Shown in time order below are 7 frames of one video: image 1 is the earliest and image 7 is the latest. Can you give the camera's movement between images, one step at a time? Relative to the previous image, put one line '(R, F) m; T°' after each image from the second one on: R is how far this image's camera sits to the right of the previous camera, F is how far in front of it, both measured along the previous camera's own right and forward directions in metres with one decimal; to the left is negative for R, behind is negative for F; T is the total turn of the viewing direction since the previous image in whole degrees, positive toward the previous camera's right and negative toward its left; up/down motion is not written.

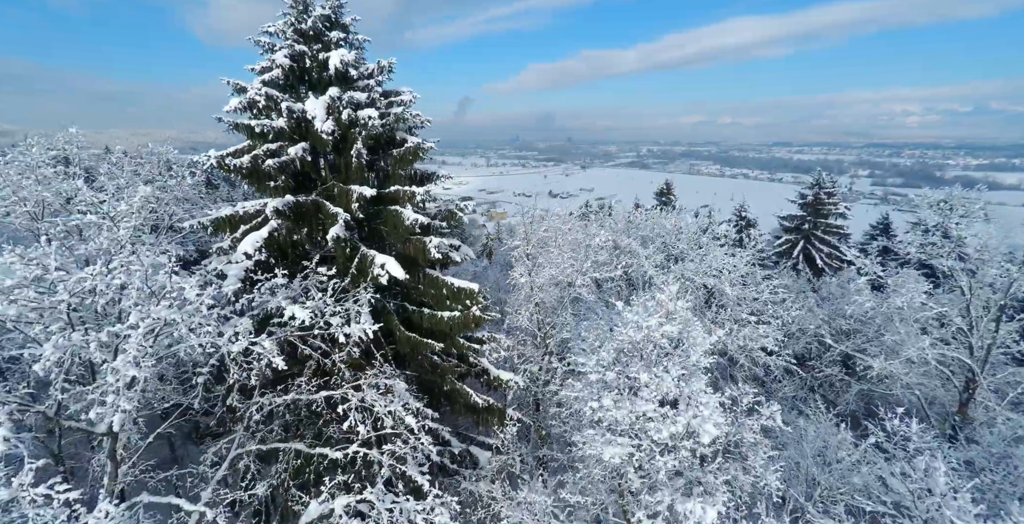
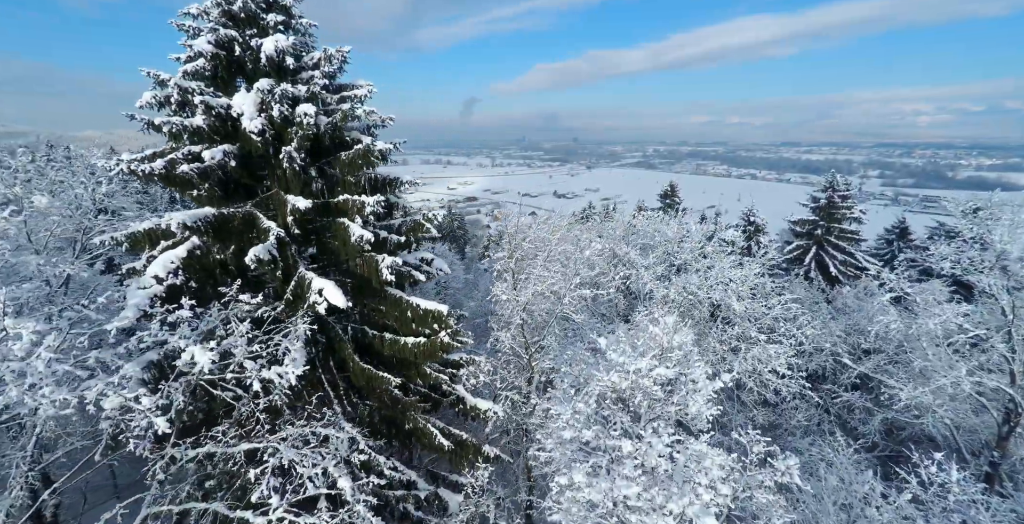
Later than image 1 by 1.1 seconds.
(+0.7, +1.6) m; -1°
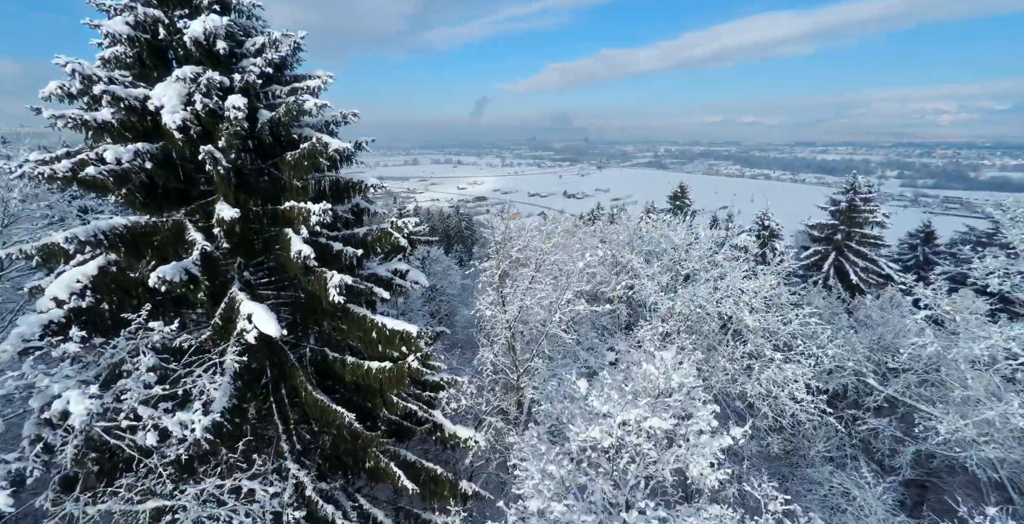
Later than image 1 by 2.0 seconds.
(+0.6, +1.4) m; -1°
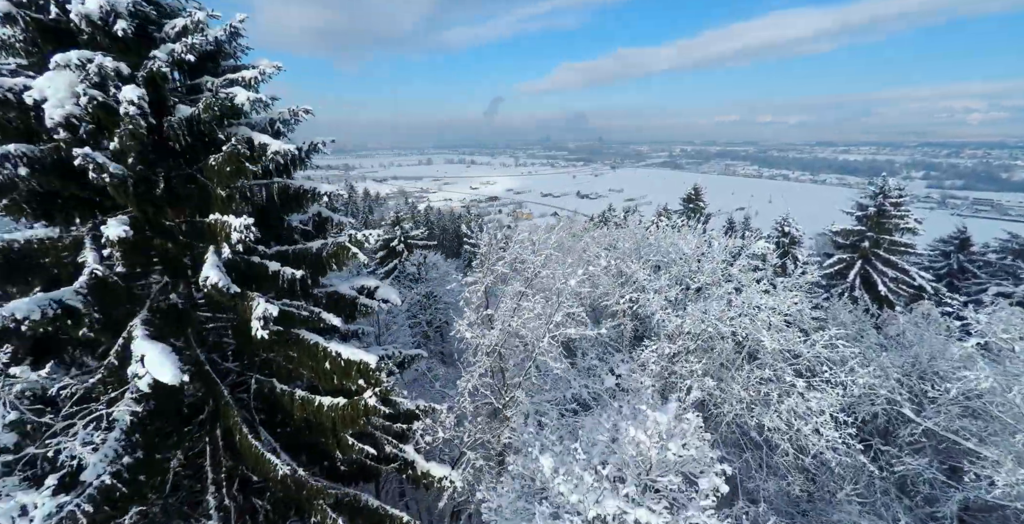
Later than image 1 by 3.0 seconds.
(+0.7, +1.5) m; -2°
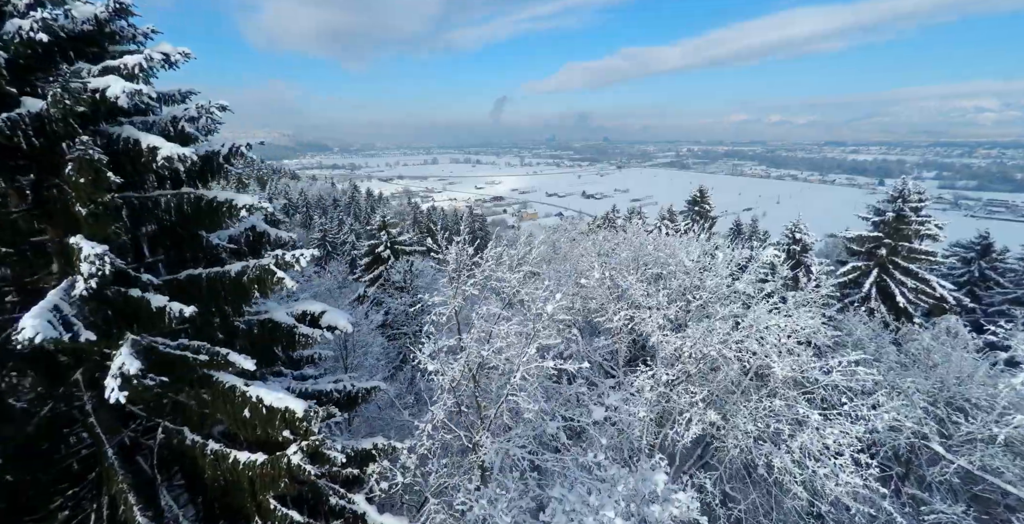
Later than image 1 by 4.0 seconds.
(+0.7, +1.5) m; -1°
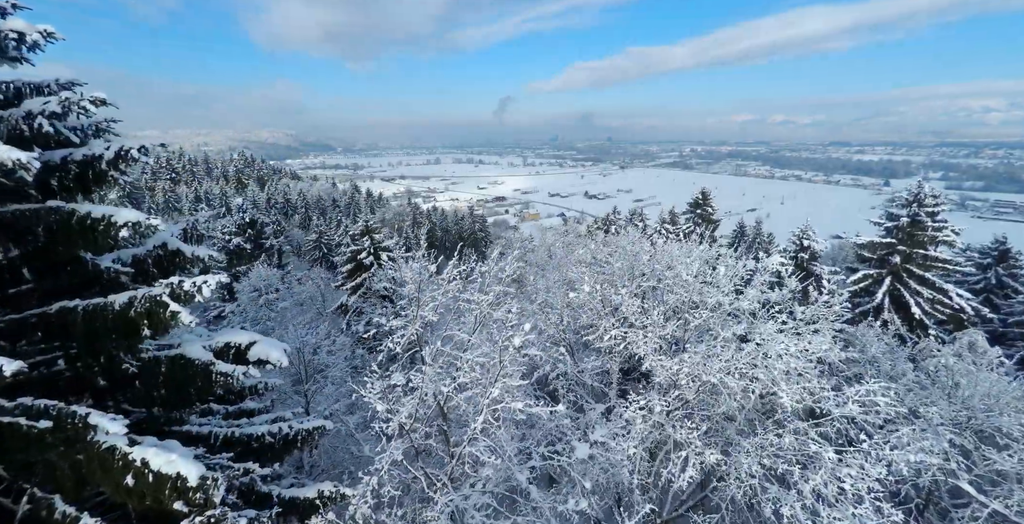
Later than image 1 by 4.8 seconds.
(+0.6, +1.4) m; 0°
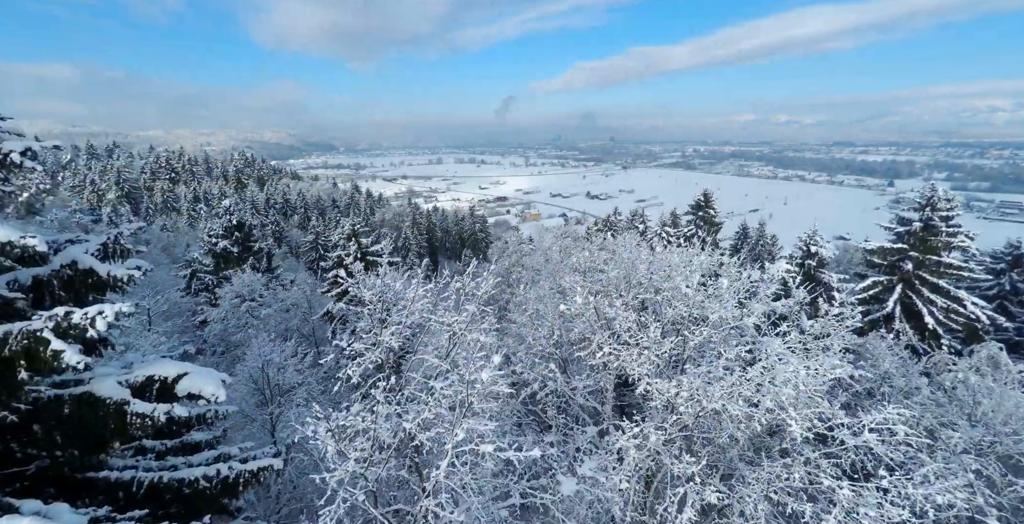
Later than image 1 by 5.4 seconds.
(+0.5, +1.1) m; 0°
